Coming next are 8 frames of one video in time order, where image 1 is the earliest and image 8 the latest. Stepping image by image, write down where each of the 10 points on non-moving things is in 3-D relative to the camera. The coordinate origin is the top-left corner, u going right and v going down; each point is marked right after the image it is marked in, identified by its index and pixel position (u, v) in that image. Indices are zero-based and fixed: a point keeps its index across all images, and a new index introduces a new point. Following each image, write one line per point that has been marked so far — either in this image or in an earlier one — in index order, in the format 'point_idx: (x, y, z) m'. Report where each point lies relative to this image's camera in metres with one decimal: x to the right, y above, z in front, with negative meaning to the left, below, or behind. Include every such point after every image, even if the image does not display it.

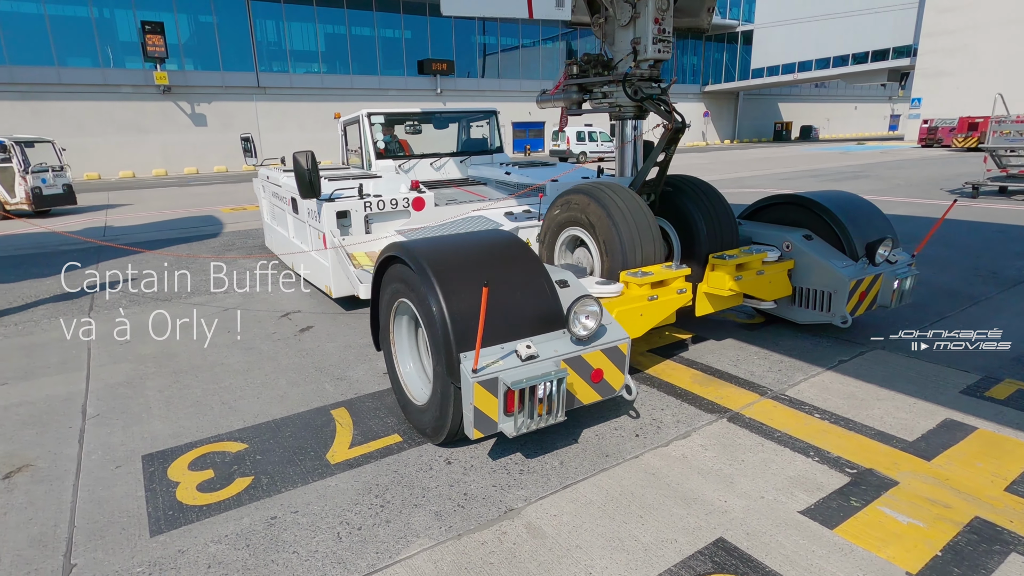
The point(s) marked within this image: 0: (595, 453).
0: (+0.5, -0.9, +3.1) m
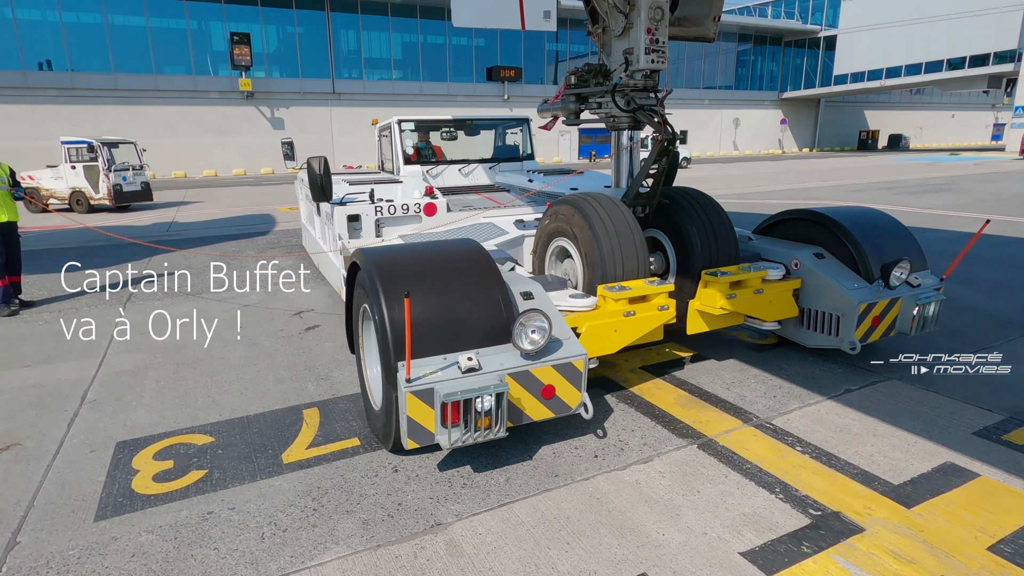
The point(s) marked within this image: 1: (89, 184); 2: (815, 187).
0: (+0.2, -1.0, +3.0) m
1: (-11.8, +2.9, +15.7) m
2: (+10.6, +3.4, +19.3) m
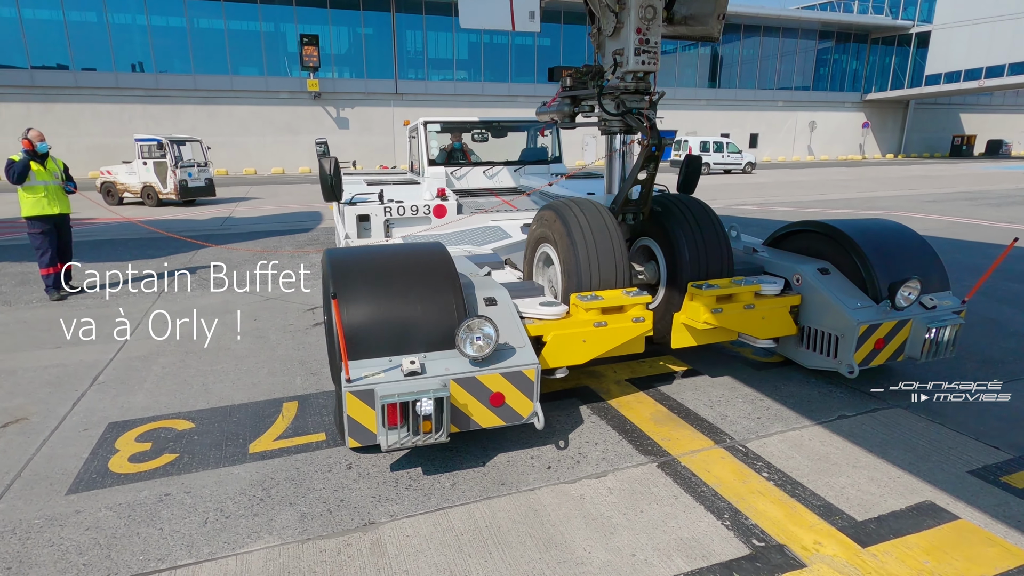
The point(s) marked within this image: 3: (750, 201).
0: (-0.1, -1.0, +3.0) m
1: (-10.6, +3.3, +16.8) m
2: (+12.1, +3.0, +18.1) m
3: (+7.3, +2.6, +16.9) m
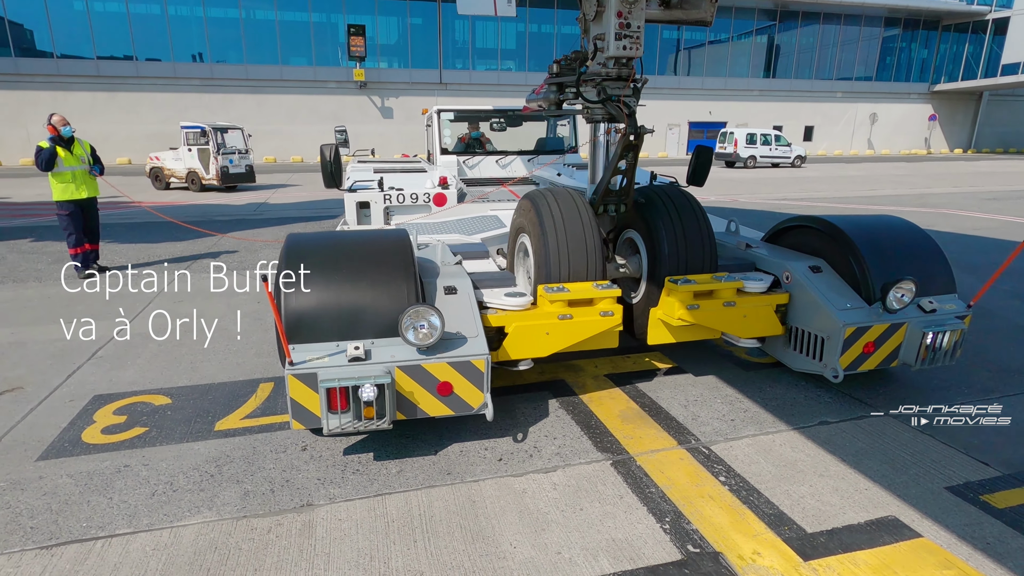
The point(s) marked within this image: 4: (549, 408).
0: (-0.4, -0.9, +3.0) m
1: (-9.6, +3.8, +17.5) m
2: (+13.0, +2.9, +17.1) m
3: (+8.1, +2.6, +16.2) m
4: (+0.2, -0.8, +3.6) m
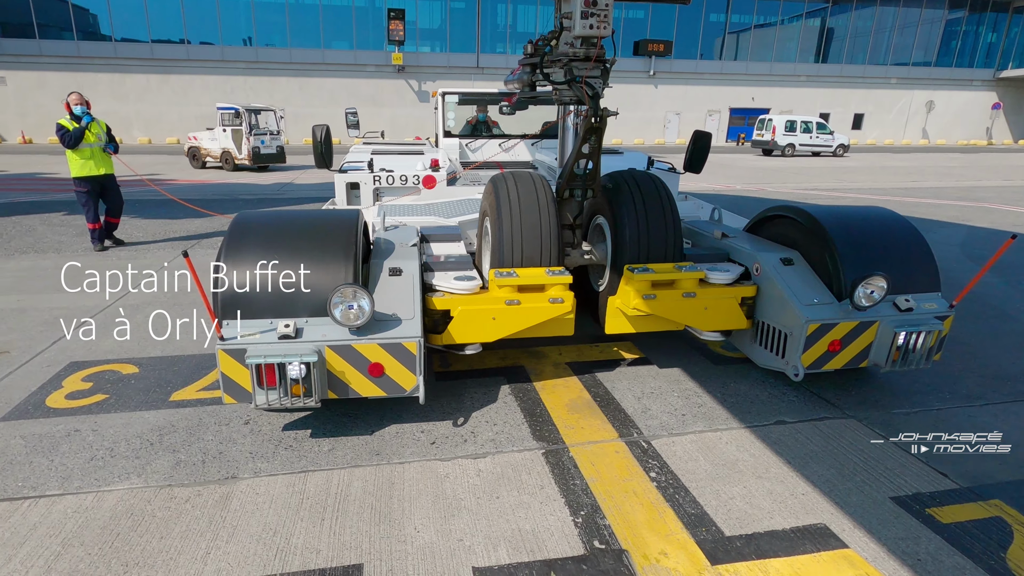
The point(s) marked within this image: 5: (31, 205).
0: (-0.7, -0.8, +3.0) m
1: (-8.8, +4.6, +18.0) m
2: (+13.7, +2.9, +16.1) m
3: (+8.8, +2.8, +15.5) m
4: (-0.1, -0.7, +3.6) m
5: (-8.8, +1.5, +10.4) m
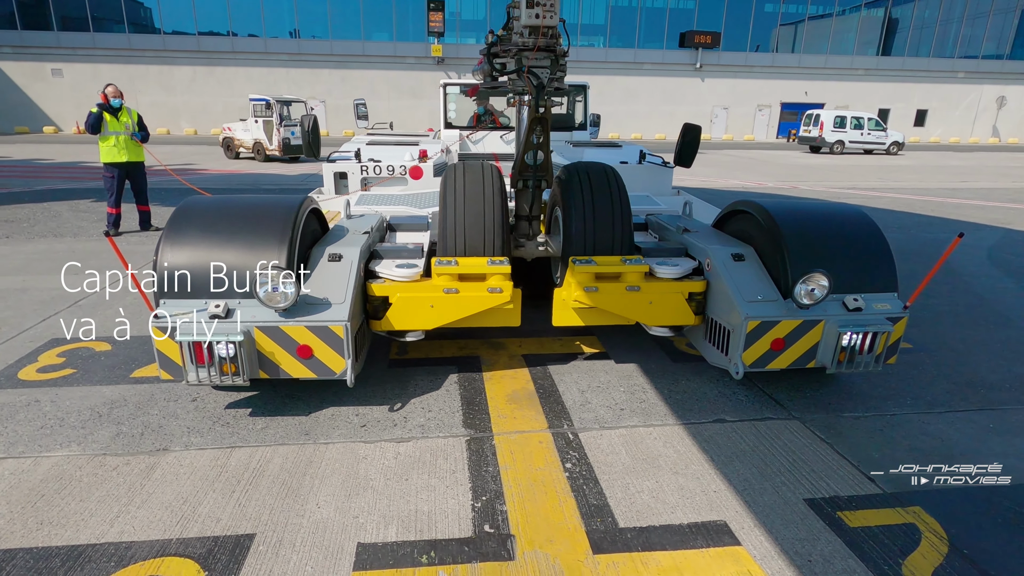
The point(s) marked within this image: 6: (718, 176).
0: (-1.1, -0.8, +3.1) m
1: (-8.1, +5.0, +18.5) m
2: (+14.2, +2.7, +15.1) m
3: (+9.3, +2.7, +14.9) m
4: (-0.4, -0.6, +3.7) m
5: (-8.6, +1.9, +11.0) m
6: (+6.0, +3.3, +16.3) m
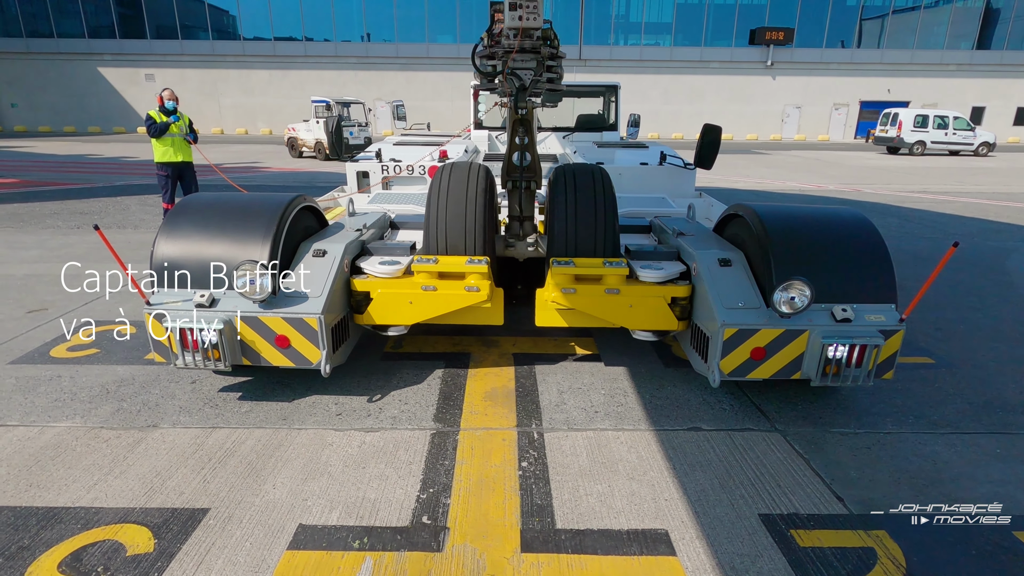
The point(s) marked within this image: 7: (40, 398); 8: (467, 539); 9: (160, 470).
0: (-1.3, -0.7, +3.2) m
1: (-6.4, +5.2, +19.3) m
2: (+15.3, +2.3, +13.6) m
3: (+10.4, +2.5, +13.9) m
4: (-0.6, -0.6, +3.7) m
5: (-7.8, +2.1, +11.9) m
6: (+7.3, +3.1, +15.6) m
7: (-2.8, -0.7, +3.3) m
8: (-0.2, -1.0, +2.3) m
9: (-1.7, -0.9, +2.7) m
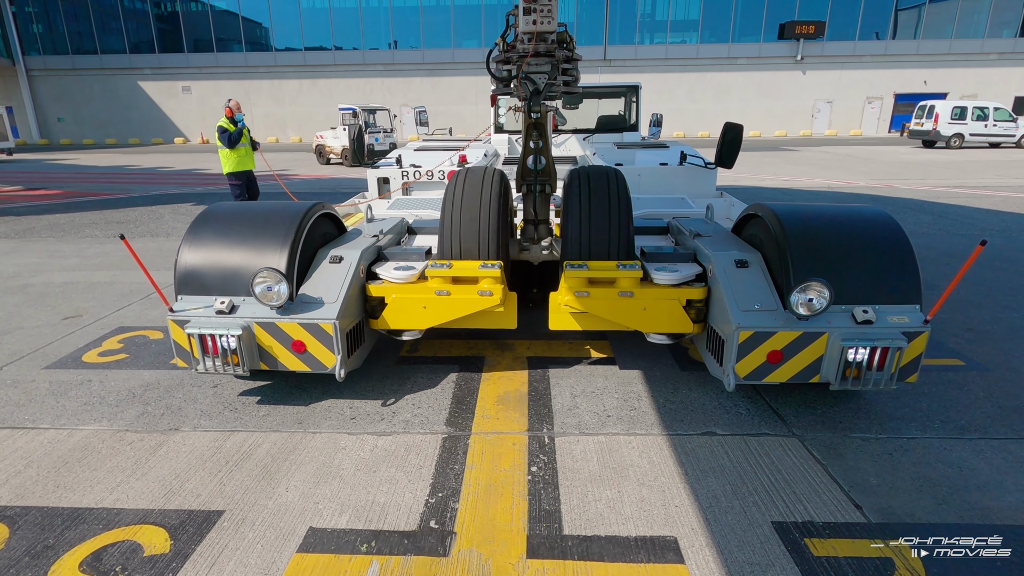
0: (-1.3, -0.8, +3.3) m
1: (-5.6, +5.1, +19.6) m
2: (+15.9, +2.4, +12.8) m
3: (+10.9, +2.5, +13.4) m
4: (-0.5, -0.6, +3.8) m
5: (-7.4, +2.0, +12.3) m
6: (+7.9, +3.1, +15.3) m
7: (-2.7, -0.7, +3.5) m
8: (-0.1, -1.1, +2.3) m
9: (-1.6, -0.9, +2.8) m
